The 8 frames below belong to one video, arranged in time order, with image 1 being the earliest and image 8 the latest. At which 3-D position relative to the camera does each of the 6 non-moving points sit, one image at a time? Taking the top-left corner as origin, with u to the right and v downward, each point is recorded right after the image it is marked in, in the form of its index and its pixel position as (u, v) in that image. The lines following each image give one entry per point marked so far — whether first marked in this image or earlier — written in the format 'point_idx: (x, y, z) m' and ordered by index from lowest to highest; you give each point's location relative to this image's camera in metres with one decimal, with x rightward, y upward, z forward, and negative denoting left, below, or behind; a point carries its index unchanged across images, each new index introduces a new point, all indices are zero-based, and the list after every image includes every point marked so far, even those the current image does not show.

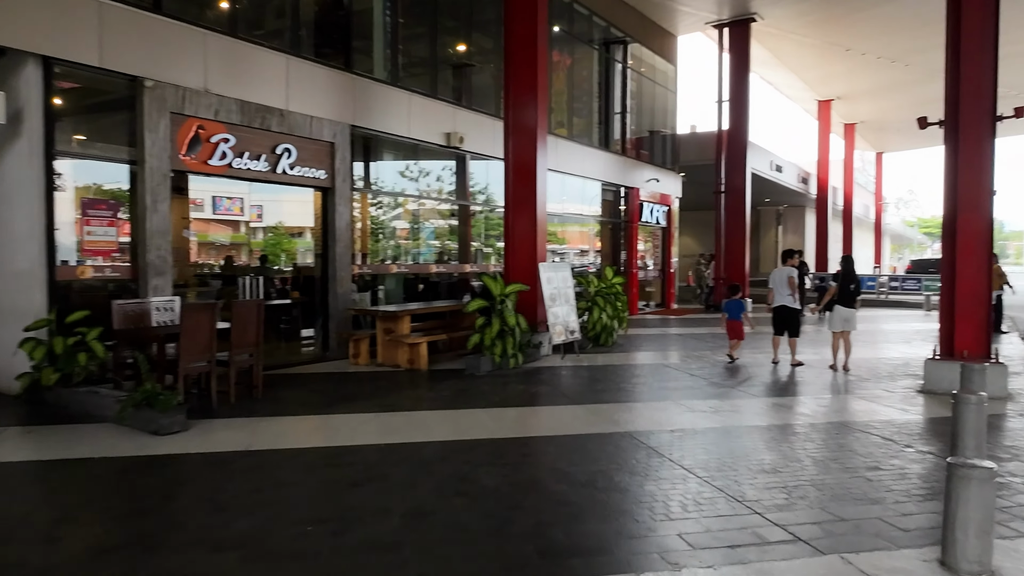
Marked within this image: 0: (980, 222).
0: (+4.7, +0.7, +7.4) m
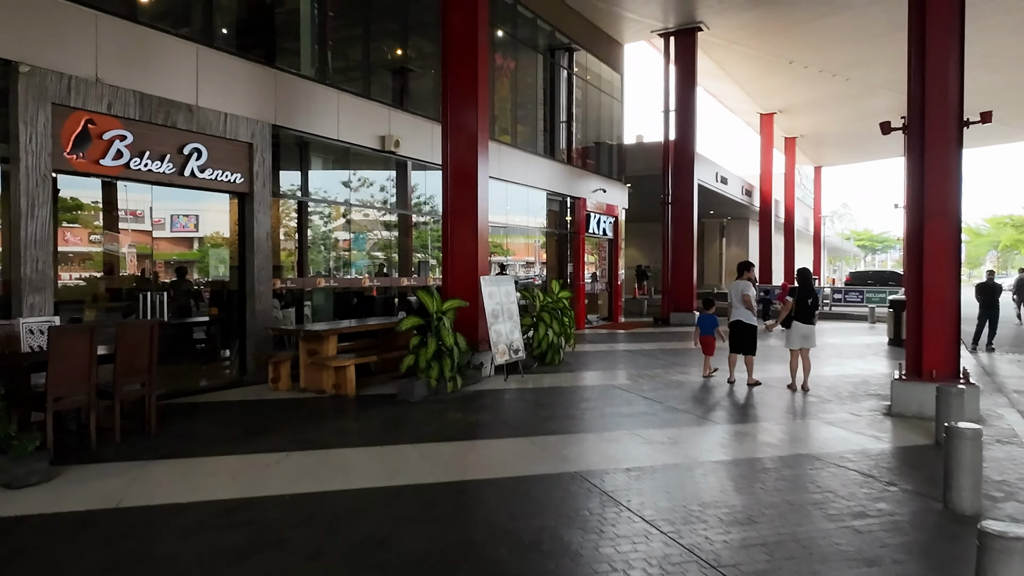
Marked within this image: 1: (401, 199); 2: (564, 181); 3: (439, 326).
0: (+4.1, +0.5, +7.0) m
1: (-1.8, +1.5, +12.4) m
2: (+1.3, +2.6, +17.9) m
3: (-0.8, -0.4, +8.2) m
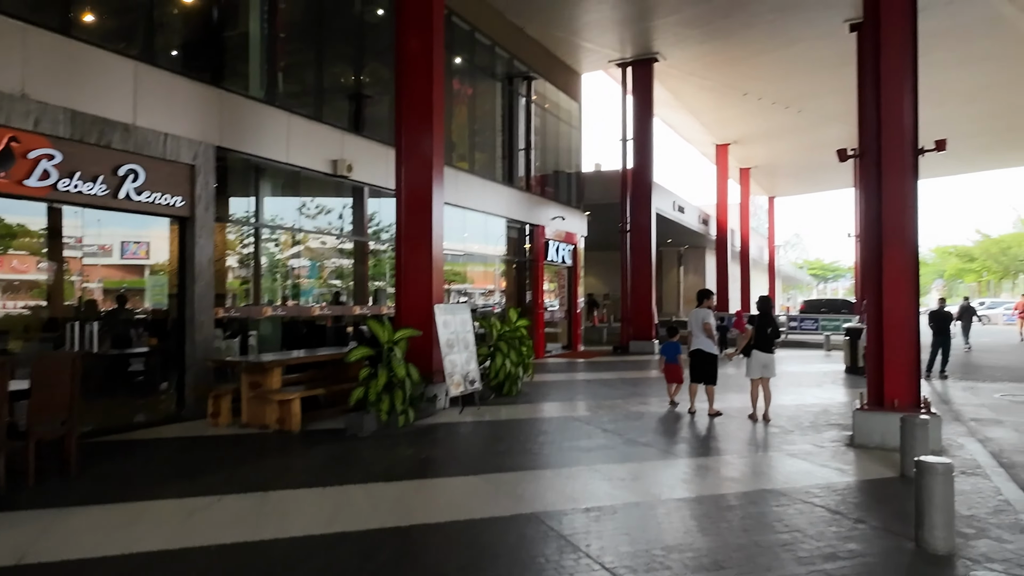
0: (+3.7, +0.3, +6.9) m
1: (-2.5, +1.0, +12.1) m
2: (+0.2, +1.9, +17.7) m
3: (-1.3, -0.7, +7.9) m
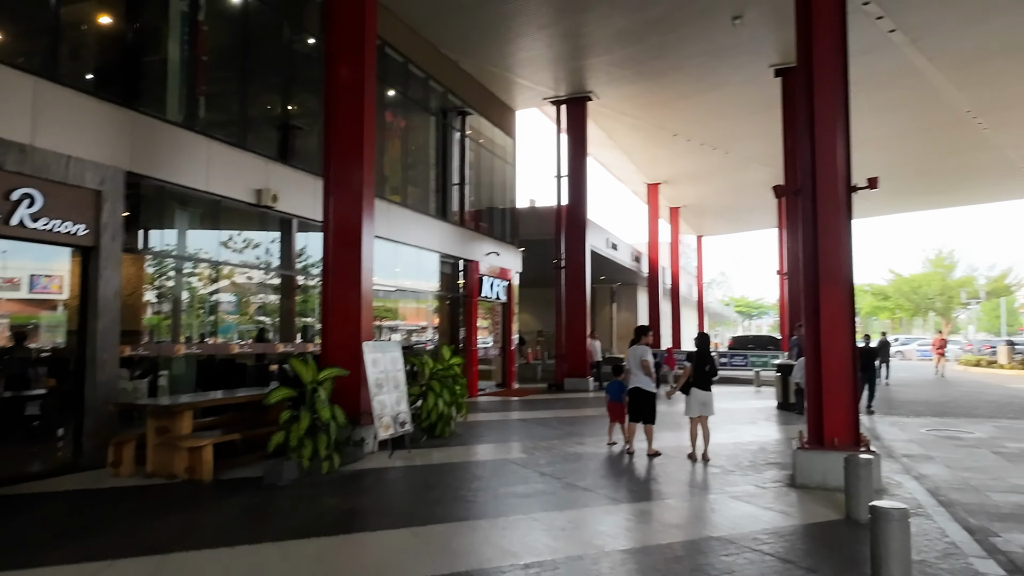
0: (+3.1, -0.1, +6.9) m
1: (-3.6, +0.5, +11.5) m
2: (-1.3, +1.0, +17.4) m
3: (-2.0, -1.1, +7.3) m
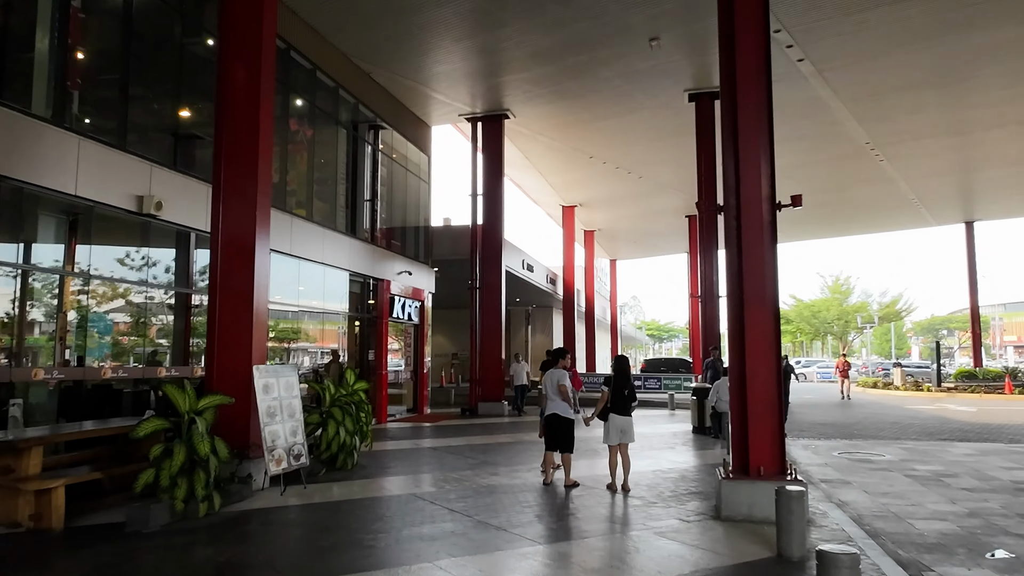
0: (+2.3, -0.3, +6.6) m
1: (-4.8, +0.2, +10.5) m
2: (-3.3, +0.6, +16.6) m
3: (-2.8, -1.2, +6.4) m
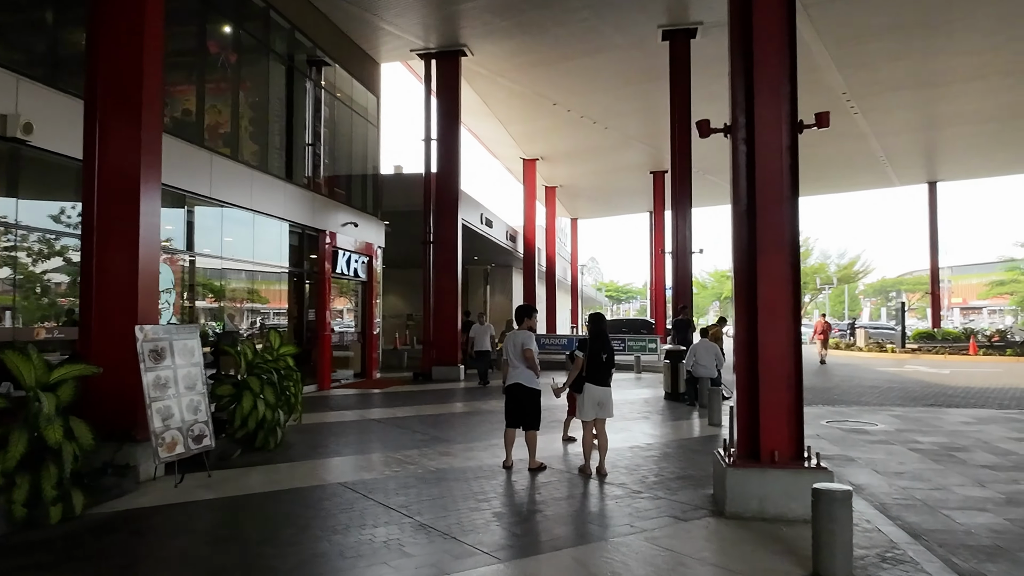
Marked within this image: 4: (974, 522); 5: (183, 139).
0: (+1.9, +0.2, +5.3) m
1: (-5.4, +0.9, +8.7) m
2: (-4.2, +1.5, +14.9) m
3: (-3.1, -0.8, +4.9) m
4: (+3.4, -1.7, +5.4) m
5: (-4.8, +2.2, +10.8) m
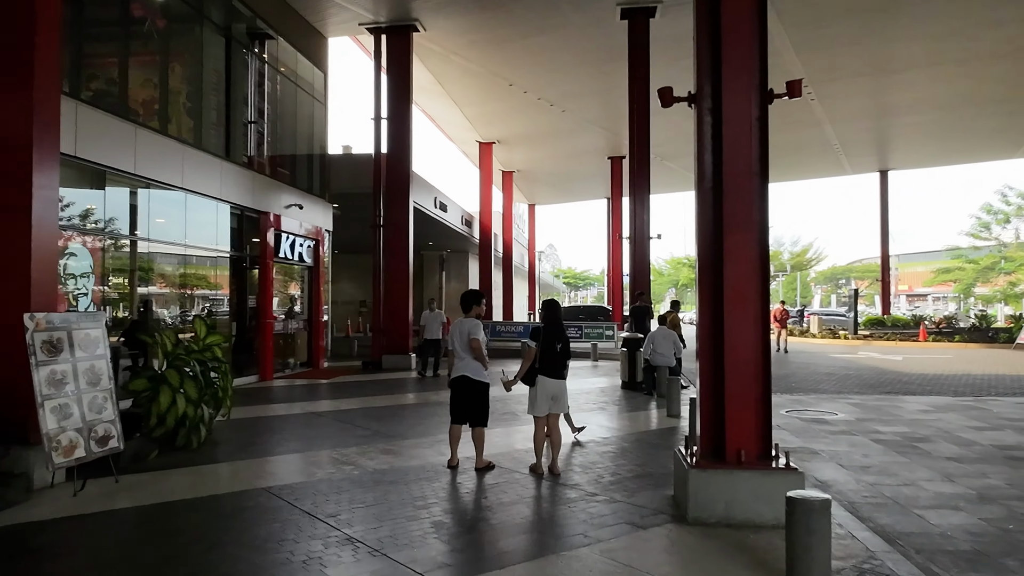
0: (+1.6, +0.3, +4.8) m
1: (-5.9, +1.0, +7.8) m
2: (-5.1, +1.8, +14.0) m
3: (-3.5, -0.7, +4.2) m
4: (+3.0, -1.6, +5.1) m
5: (-5.5, +2.4, +10.0) m
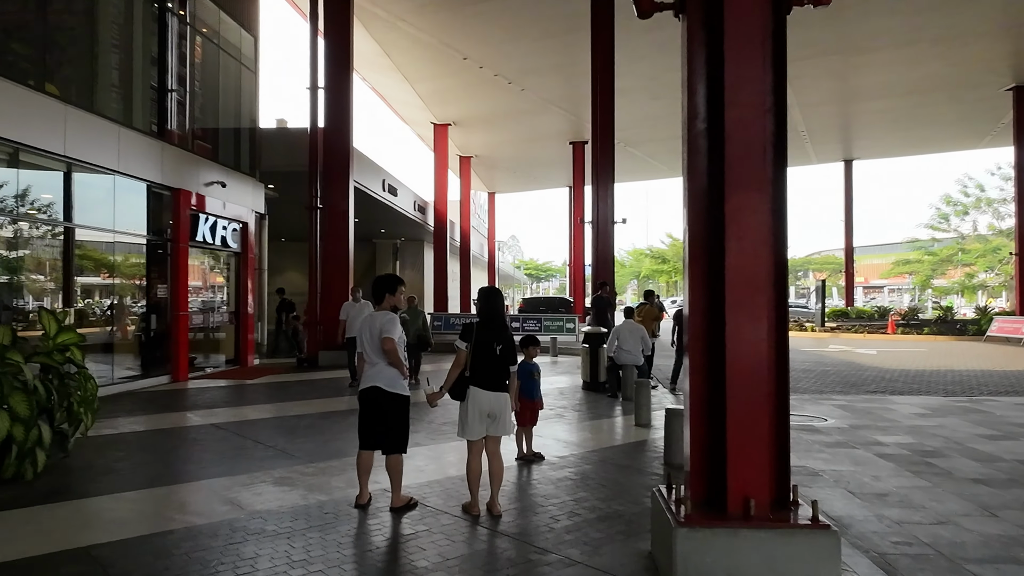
0: (+1.2, +0.3, +3.4) m
1: (-6.5, +1.2, +6.0) m
2: (-5.9, +2.0, +12.3) m
3: (-3.8, -0.6, +2.5) m
4: (+2.6, -1.5, +3.7) m
5: (-6.1, +2.6, +8.2) m
